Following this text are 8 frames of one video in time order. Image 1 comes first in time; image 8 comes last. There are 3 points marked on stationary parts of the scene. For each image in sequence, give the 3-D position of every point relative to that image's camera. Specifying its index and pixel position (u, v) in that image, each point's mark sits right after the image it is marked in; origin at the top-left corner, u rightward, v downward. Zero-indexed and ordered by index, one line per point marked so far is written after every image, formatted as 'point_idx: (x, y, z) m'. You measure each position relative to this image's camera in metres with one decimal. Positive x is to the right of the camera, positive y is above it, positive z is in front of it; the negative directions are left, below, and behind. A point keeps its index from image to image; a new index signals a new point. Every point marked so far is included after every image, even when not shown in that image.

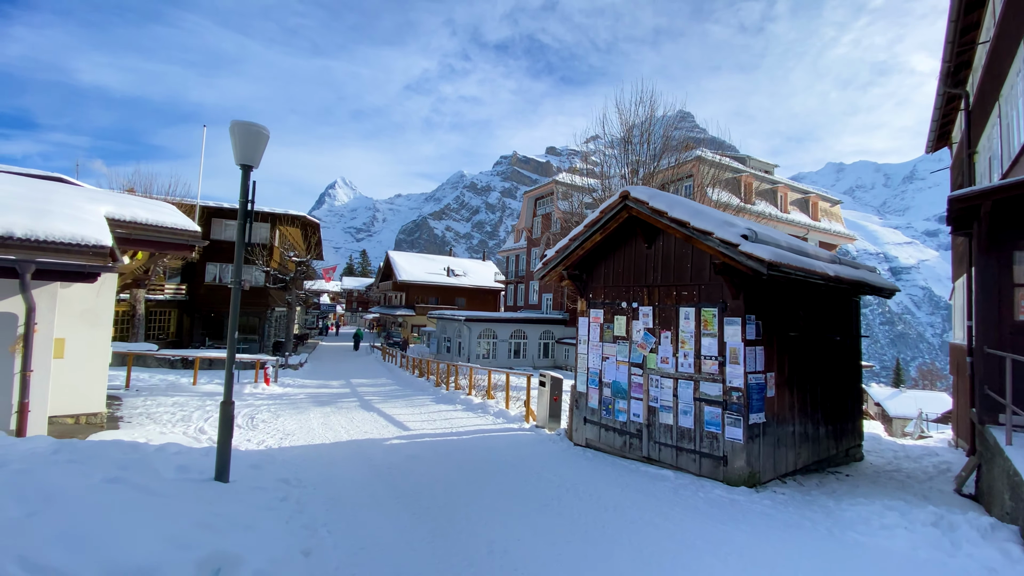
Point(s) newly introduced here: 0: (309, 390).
0: (-7.2, -3.6, +16.7) m
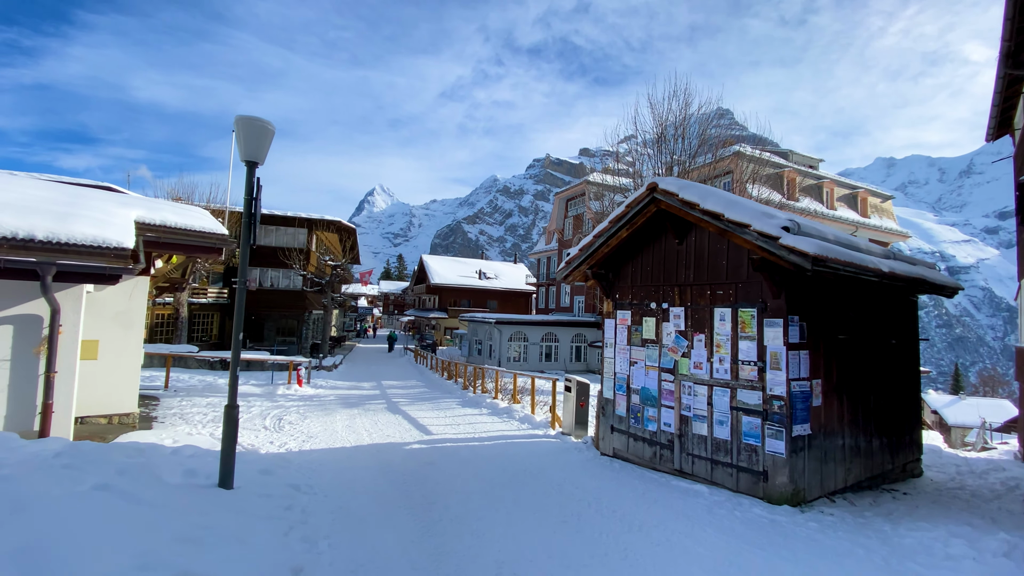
0: (-6.2, -3.7, +16.8) m
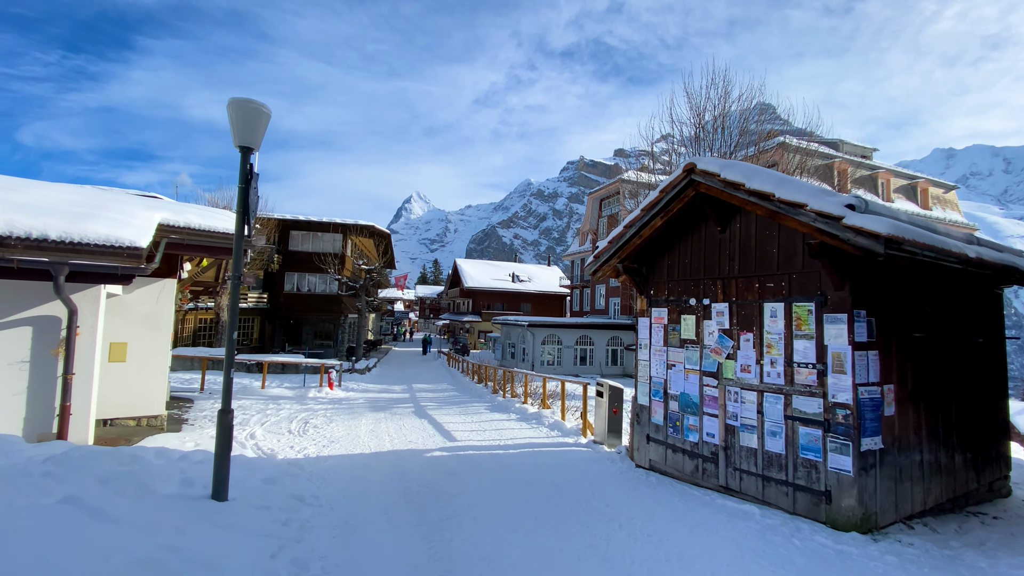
0: (-5.1, -3.8, +16.6) m
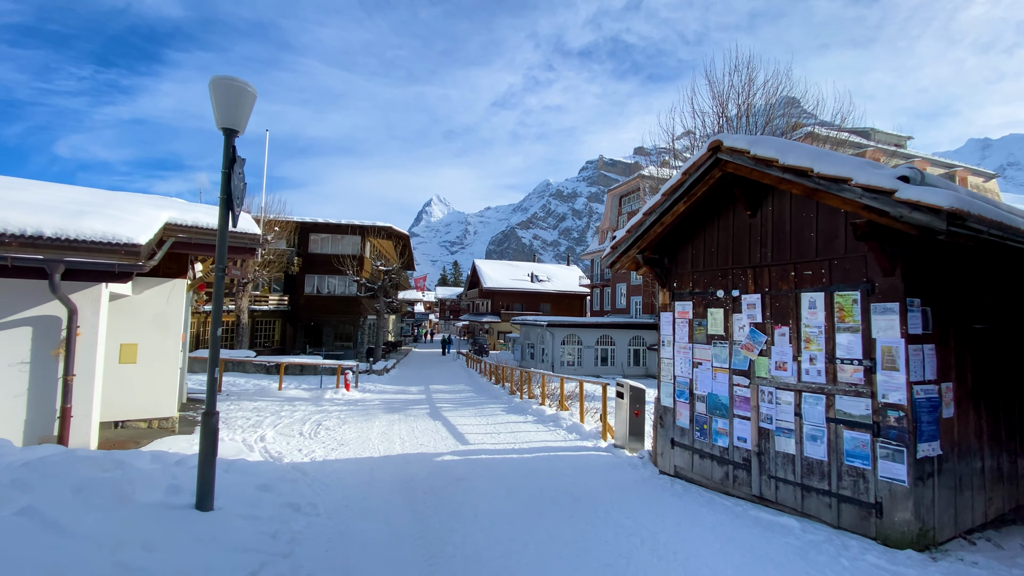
0: (-4.4, -3.8, +16.4) m
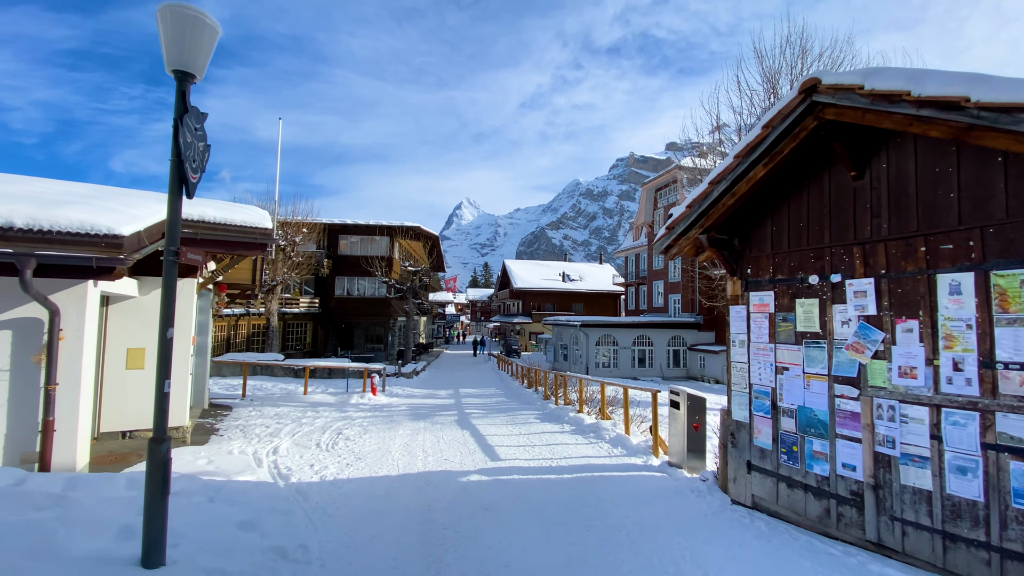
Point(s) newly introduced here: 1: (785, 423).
0: (-3.3, -3.8, +15.6) m
1: (+2.9, -1.4, +4.9) m
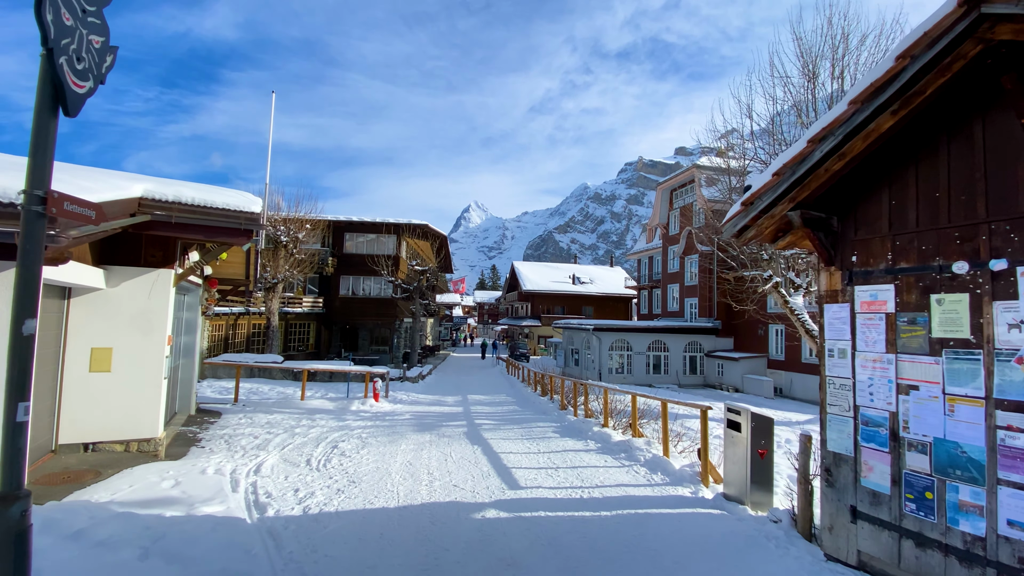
0: (-2.9, -3.7, +14.4) m
1: (+3.2, -1.4, +3.7) m
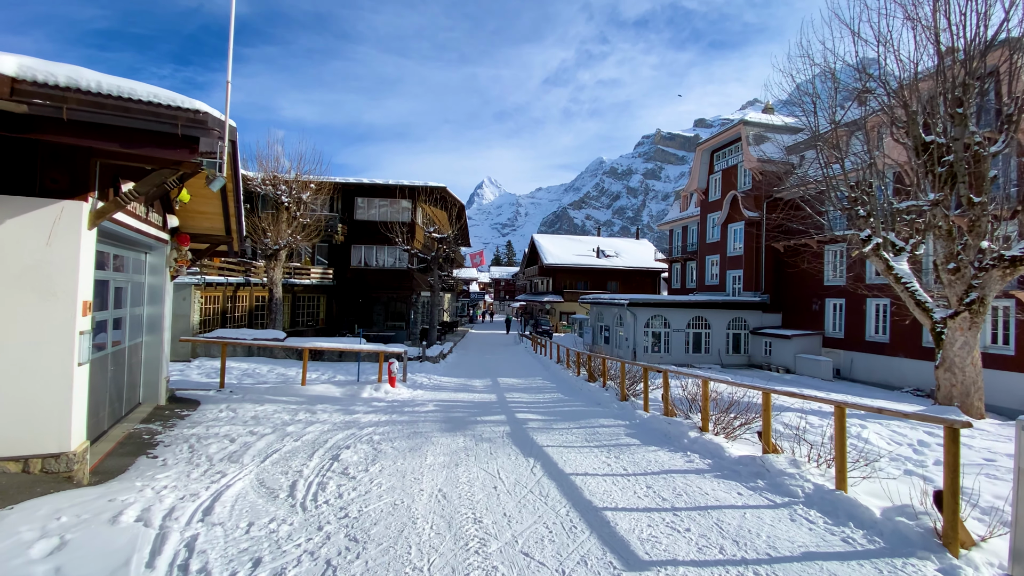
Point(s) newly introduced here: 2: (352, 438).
0: (-1.8, -2.7, +11.9) m
1: (+4.0, -0.9, +0.9) m
2: (-2.6, -2.5, +7.7) m
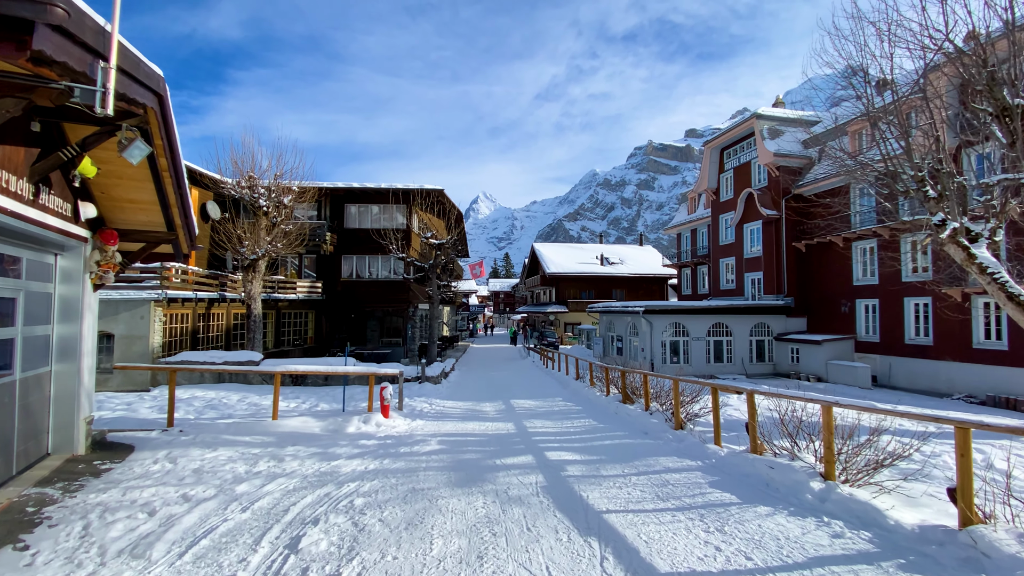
0: (-1.3, -2.9, +9.7) m
1: (+4.4, -0.6, -1.2) m
2: (-2.2, -2.5, +5.5) m
